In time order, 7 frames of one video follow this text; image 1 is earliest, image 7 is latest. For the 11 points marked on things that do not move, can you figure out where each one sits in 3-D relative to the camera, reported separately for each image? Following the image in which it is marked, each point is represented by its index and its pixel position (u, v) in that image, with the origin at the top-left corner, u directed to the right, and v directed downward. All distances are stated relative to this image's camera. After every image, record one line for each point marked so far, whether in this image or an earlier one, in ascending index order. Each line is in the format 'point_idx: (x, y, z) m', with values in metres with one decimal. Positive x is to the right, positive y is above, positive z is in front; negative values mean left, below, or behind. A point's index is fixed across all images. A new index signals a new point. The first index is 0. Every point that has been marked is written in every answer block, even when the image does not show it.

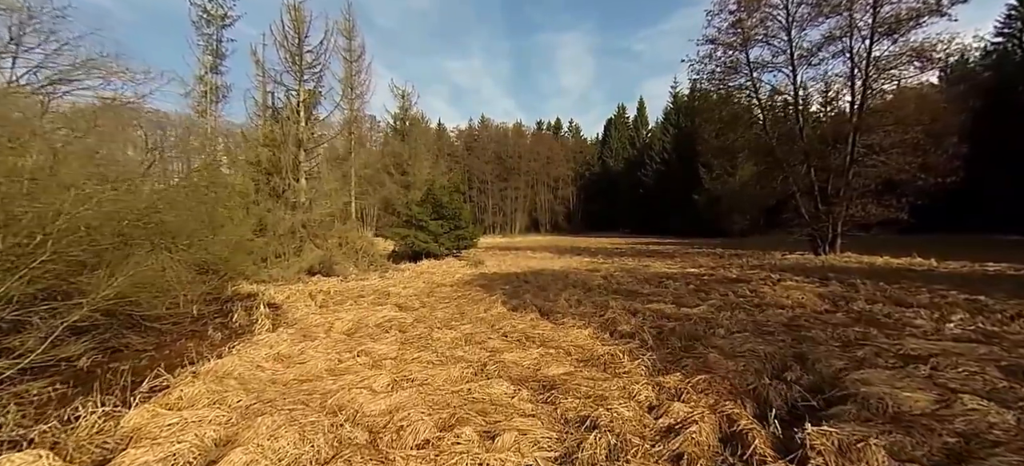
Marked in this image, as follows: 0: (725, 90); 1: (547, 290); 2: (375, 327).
0: (+8.1, +5.3, +15.7) m
1: (+0.7, -1.1, +8.3) m
2: (-1.7, -1.2, +5.4) m
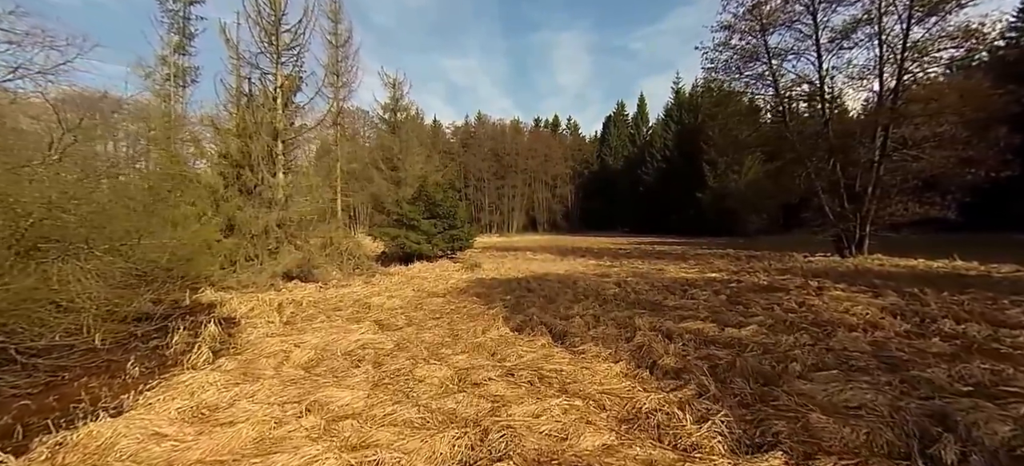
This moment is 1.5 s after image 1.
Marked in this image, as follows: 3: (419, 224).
0: (+8.0, +5.3, +14.6) m
1: (+0.7, -1.1, +7.1) m
2: (-1.7, -1.2, +4.3) m
3: (-3.1, +0.3, +14.5) m
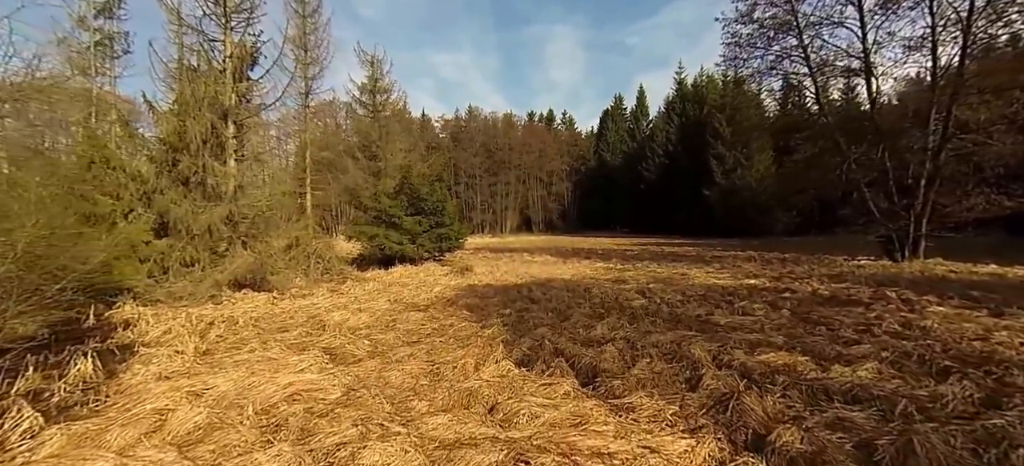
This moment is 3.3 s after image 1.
0: (+7.9, +5.3, +13.2) m
1: (+0.7, -1.1, +5.6) m
2: (-1.6, -1.2, +2.7) m
3: (-3.2, +0.3, +12.9) m
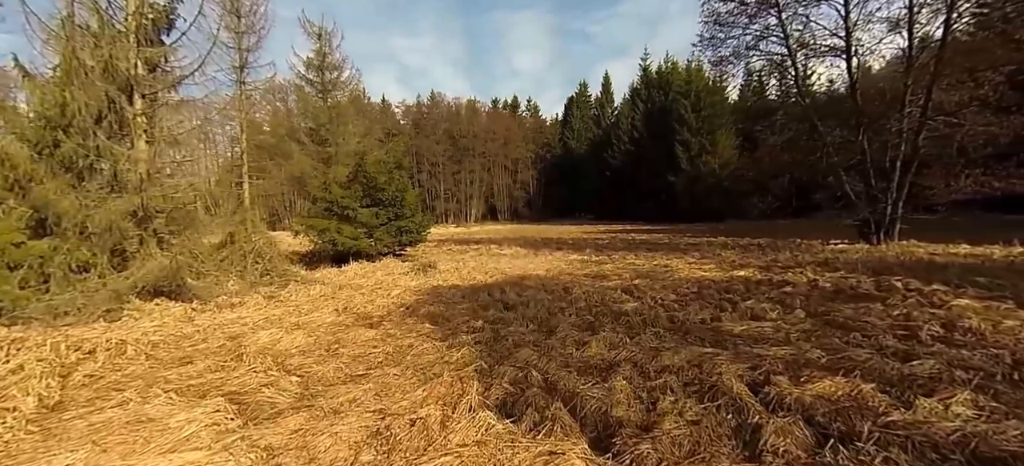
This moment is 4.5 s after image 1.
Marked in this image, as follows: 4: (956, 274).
0: (+6.9, +5.7, +12.6) m
1: (+0.4, -1.0, +4.6) m
2: (-1.6, -1.2, +1.5) m
3: (-4.1, +0.5, +11.6) m
4: (+7.3, -0.6, +7.2) m
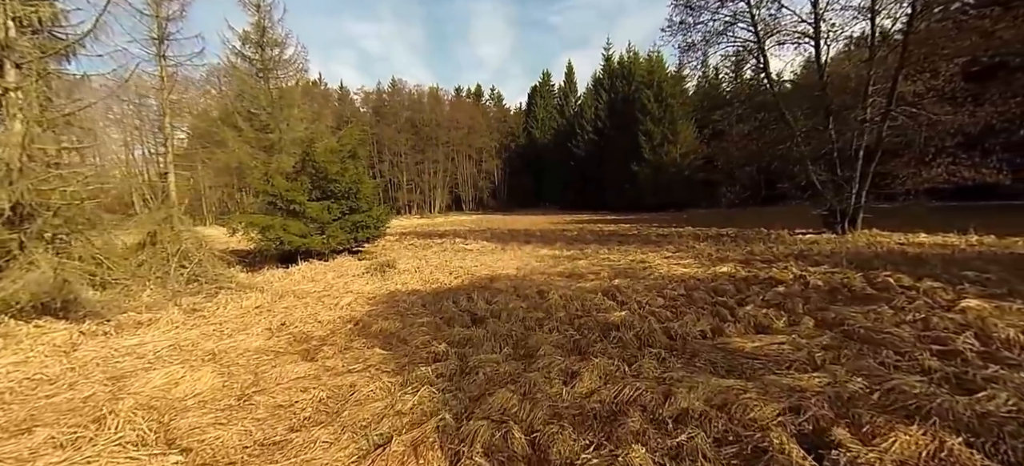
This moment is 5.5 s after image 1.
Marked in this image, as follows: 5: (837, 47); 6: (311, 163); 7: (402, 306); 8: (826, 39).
0: (+5.9, +5.9, +12.1) m
1: (+0.2, -1.0, +3.8) m
2: (-1.6, -1.3, +0.6) m
3: (-4.9, +0.6, +10.3) m
4: (+6.8, -0.5, +6.9) m
5: (+8.5, +4.8, +11.4) m
6: (-4.9, +1.7, +10.7) m
7: (-1.5, -1.0, +6.0) m
8: (+7.9, +5.0, +11.0) m
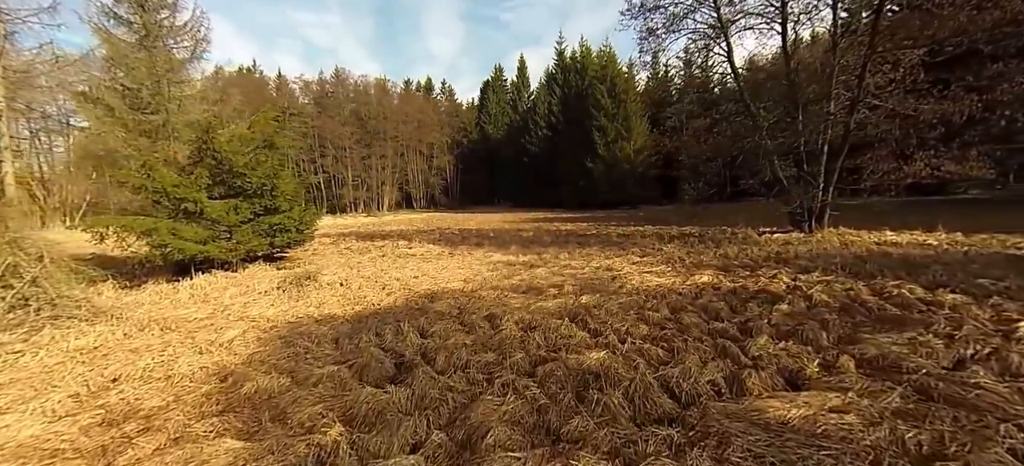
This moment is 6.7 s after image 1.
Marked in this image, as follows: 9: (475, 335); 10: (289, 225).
0: (+4.5, +5.9, +11.2) m
1: (-0.2, -1.1, +2.4) m
2: (-1.7, -1.5, -1.0) m
3: (-6.0, +0.4, +8.4) m
4: (+6.0, -0.6, +6.1) m
5: (+7.2, +4.8, +10.7) m
6: (-6.0, +1.6, +8.7) m
7: (-2.1, -1.1, +4.4) m
8: (+6.7, +5.0, +10.4) m
9: (-0.4, -1.0, +4.6) m
10: (-4.9, +0.2, +9.5) m
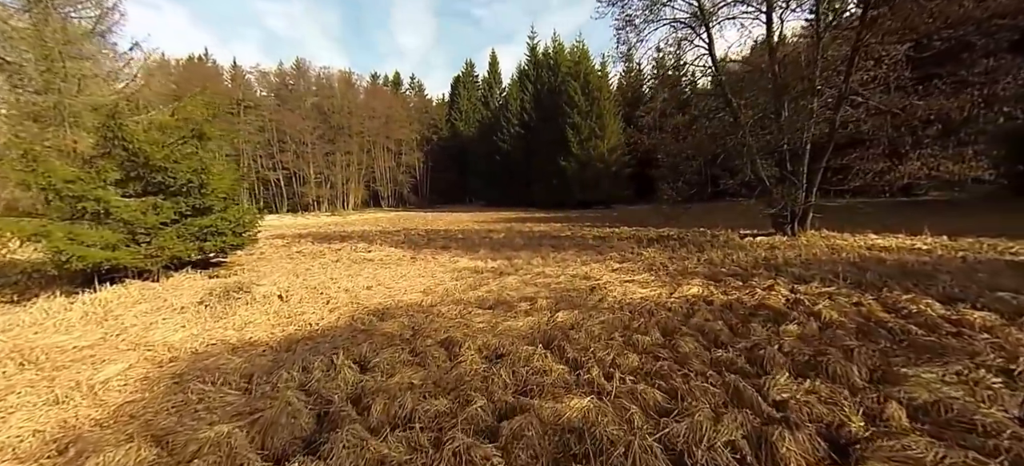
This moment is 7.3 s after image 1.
0: (+3.8, +5.9, +10.6) m
1: (-0.4, -1.2, +1.5) m
2: (-1.6, -1.6, -2.0) m
3: (-6.5, +0.4, +7.1) m
4: (+5.6, -0.6, +5.6) m
5: (+6.5, +4.7, +10.3) m
6: (-6.6, +1.5, +7.4) m
7: (-2.4, -1.2, +3.4) m
8: (+6.0, +4.9, +9.9) m
9: (-0.7, -1.1, +3.7) m
10: (-5.5, +0.1, +8.3) m
